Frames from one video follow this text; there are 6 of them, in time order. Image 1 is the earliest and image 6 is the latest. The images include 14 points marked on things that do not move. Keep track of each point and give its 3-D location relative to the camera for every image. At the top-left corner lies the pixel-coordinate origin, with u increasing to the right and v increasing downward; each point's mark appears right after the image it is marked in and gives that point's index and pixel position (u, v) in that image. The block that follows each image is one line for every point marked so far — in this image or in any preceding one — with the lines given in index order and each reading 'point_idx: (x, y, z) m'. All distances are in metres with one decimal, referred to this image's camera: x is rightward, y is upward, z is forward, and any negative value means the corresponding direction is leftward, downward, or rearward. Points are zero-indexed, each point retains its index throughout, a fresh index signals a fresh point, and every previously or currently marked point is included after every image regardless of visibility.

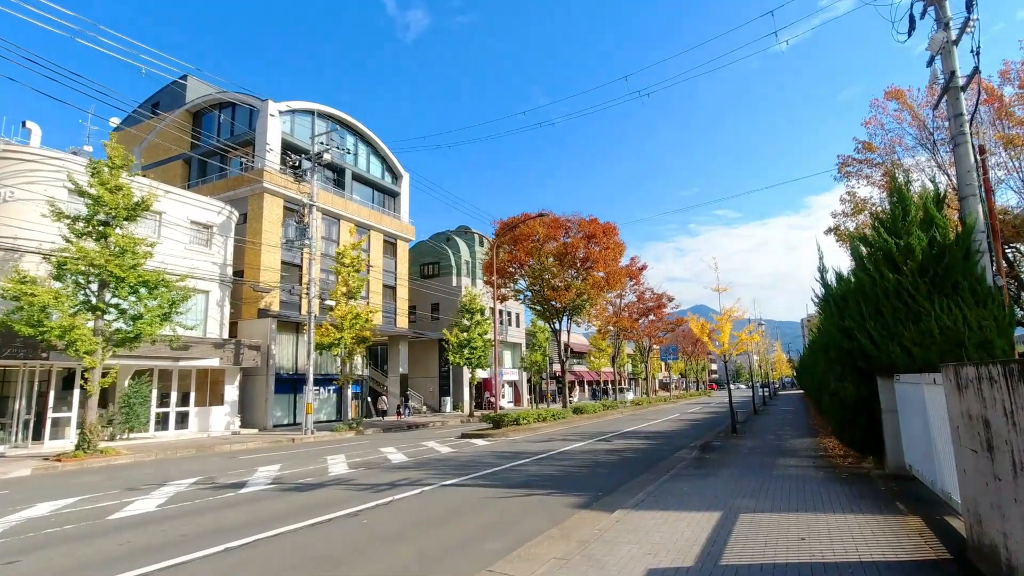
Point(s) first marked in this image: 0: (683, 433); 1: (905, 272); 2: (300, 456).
0: (+5.6, -4.7, +18.7) m
1: (+6.2, +0.2, +9.1) m
2: (-5.6, -4.5, +15.4) m
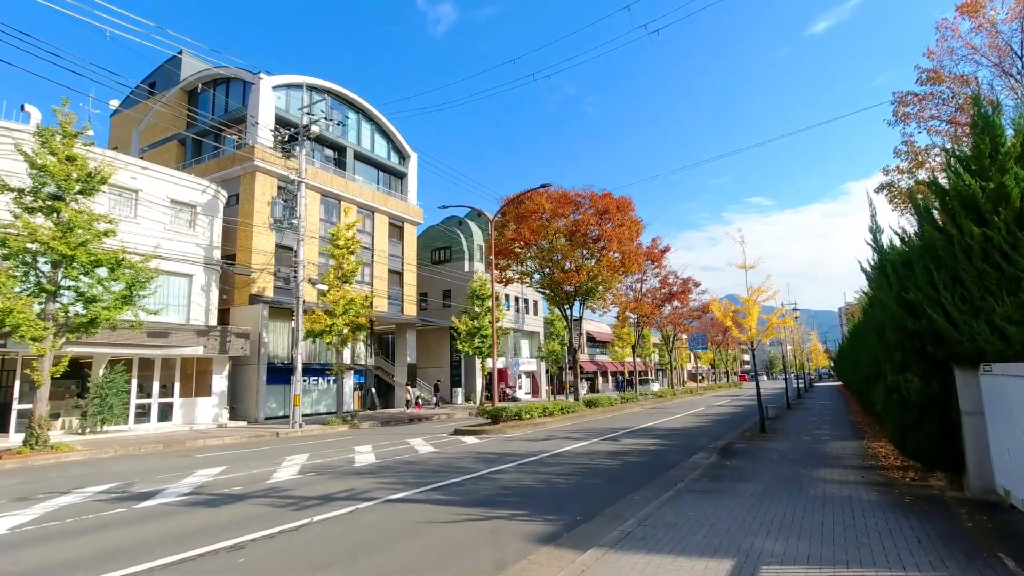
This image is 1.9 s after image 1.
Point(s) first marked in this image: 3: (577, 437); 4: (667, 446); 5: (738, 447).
0: (+5.5, -4.1, +16.3) m
1: (+5.6, +0.7, +6.6) m
2: (-5.9, -4.0, +13.6) m
3: (+1.8, -4.2, +16.2) m
4: (+3.7, -3.8, +13.8) m
5: (+4.9, -3.4, +12.4) m
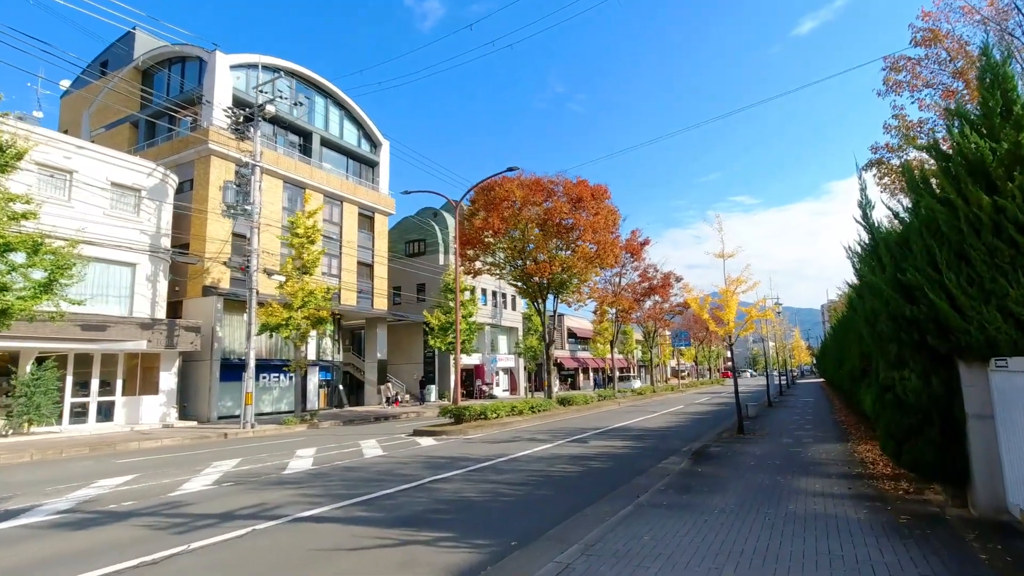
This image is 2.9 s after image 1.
0: (+4.4, -3.8, +15.2) m
1: (+4.8, +0.9, +5.5) m
2: (-6.9, -3.7, +12.2) m
3: (+0.8, -3.9, +15.0) m
4: (+2.8, -3.5, +12.7) m
5: (+3.9, -3.2, +11.2) m
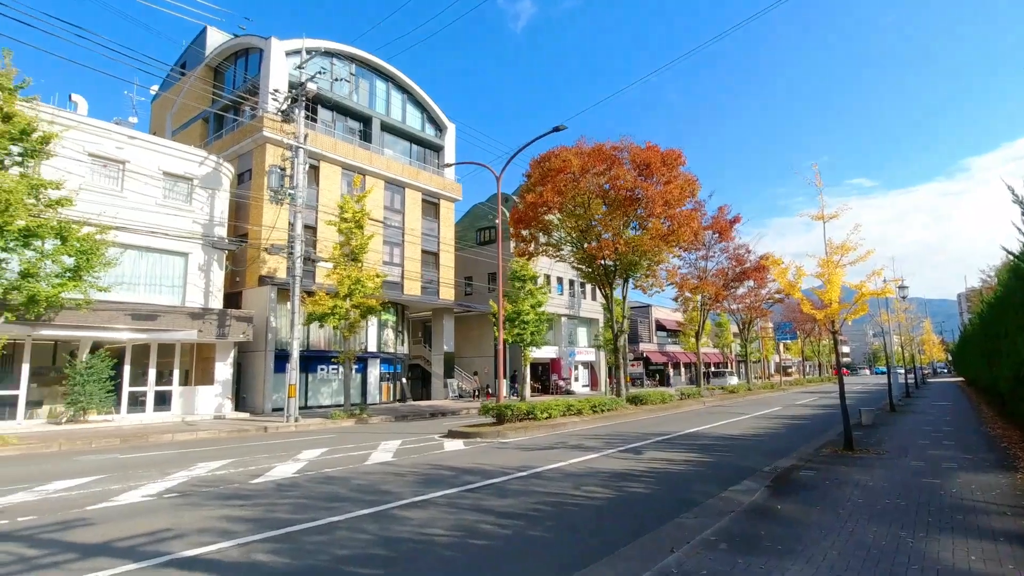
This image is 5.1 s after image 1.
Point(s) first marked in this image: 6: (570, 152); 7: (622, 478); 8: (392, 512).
0: (+5.3, -3.3, +12.1) m
1: (+4.0, +1.4, +2.4) m
2: (-6.3, -3.3, +11.0) m
3: (+1.7, -3.4, +12.4) m
4: (+3.3, -3.0, +9.9) m
5: (+4.1, -2.7, +8.2) m
6: (+1.9, +4.4, +19.0) m
7: (+1.7, -2.9, +9.0) m
8: (-1.4, -2.6, +6.8) m
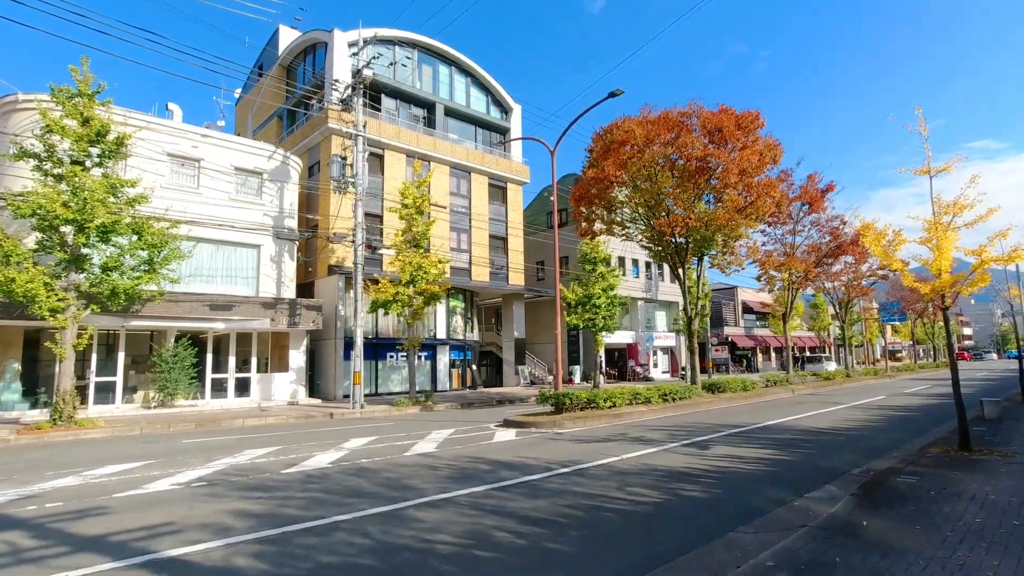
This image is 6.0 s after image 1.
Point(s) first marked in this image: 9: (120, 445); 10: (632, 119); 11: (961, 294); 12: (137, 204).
0: (+6.3, -2.8, +10.5) m
1: (+3.5, +1.6, +1.0) m
2: (-5.4, -3.1, +11.1) m
3: (+2.8, -3.0, +11.4) m
4: (+3.9, -2.6, +8.6) m
5: (+4.6, -2.3, +6.8) m
6: (+3.7, +5.0, +17.6) m
7: (+2.3, -2.6, +7.9) m
8: (-1.1, -2.4, +6.2) m
9: (-8.8, -3.4, +12.5) m
10: (+3.6, +5.1, +17.7) m
11: (+7.8, -0.1, +10.1) m
12: (-10.2, +2.3, +15.7) m
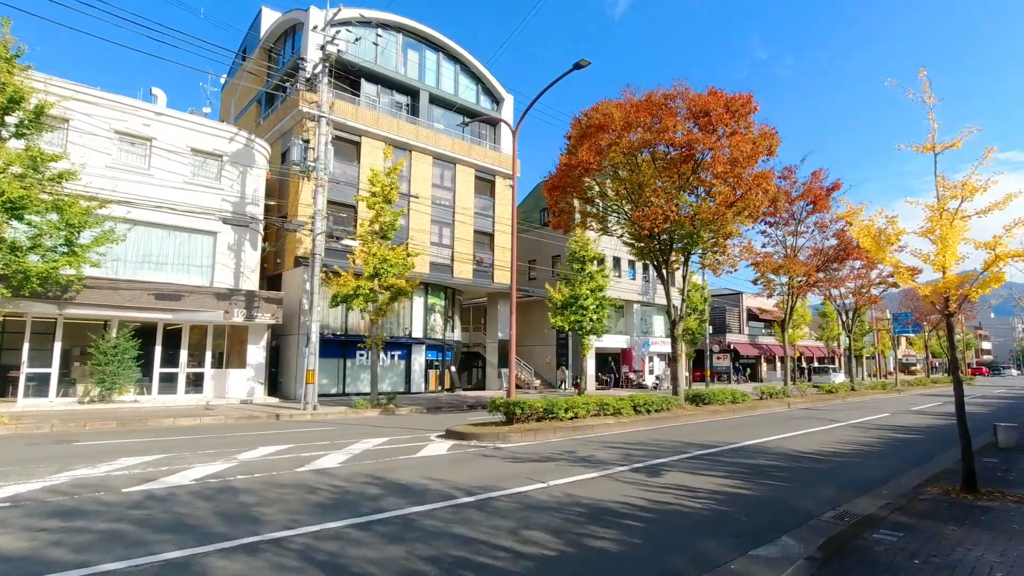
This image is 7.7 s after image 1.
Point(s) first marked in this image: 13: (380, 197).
0: (+5.0, -2.8, +8.8) m
1: (+2.1, +1.7, -0.6) m
2: (-6.6, -2.8, +9.6) m
3: (+1.5, -2.9, +9.7) m
4: (+2.6, -2.6, +6.9) m
5: (+3.2, -2.2, +5.2) m
6: (+2.8, +5.1, +16.0) m
7: (+1.0, -2.5, +6.3) m
8: (-2.5, -2.2, +4.7) m
9: (-10.0, -3.0, +11.1) m
10: (+2.7, +5.2, +16.0) m
11: (+6.6, -0.1, +8.3) m
12: (-11.2, +2.7, +14.4) m
13: (-4.5, +3.2, +20.2) m
